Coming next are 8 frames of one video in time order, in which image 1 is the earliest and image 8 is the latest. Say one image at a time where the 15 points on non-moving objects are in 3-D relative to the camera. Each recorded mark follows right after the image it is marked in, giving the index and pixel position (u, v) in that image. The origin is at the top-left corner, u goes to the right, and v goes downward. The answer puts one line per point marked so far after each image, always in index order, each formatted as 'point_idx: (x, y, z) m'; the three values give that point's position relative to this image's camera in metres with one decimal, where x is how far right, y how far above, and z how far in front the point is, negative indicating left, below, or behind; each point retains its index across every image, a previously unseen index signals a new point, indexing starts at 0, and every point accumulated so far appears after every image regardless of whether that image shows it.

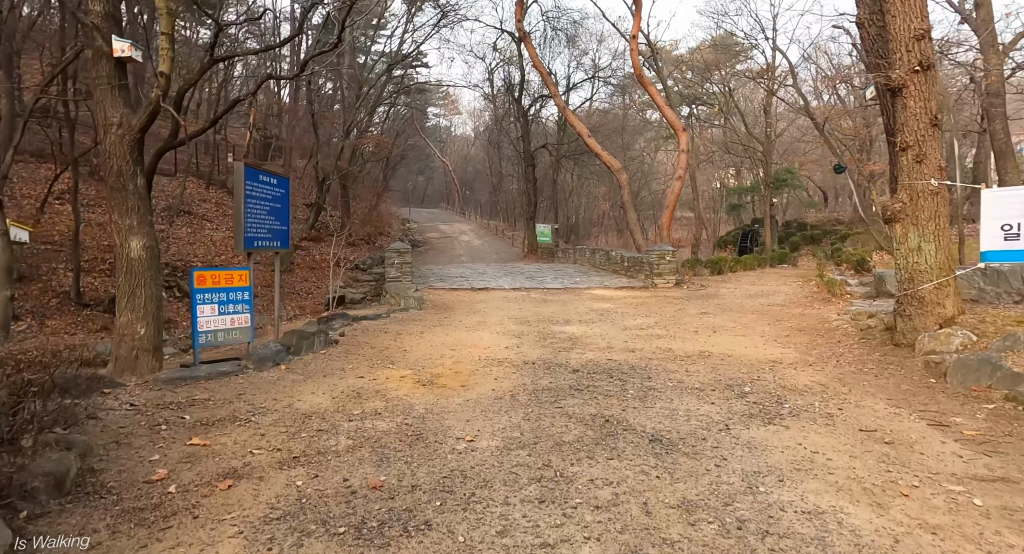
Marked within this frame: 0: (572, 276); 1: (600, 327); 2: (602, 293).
0: (+1.4, 0.0, +14.9) m
1: (+1.0, -0.6, +7.6) m
2: (+1.7, -0.3, +11.9) m
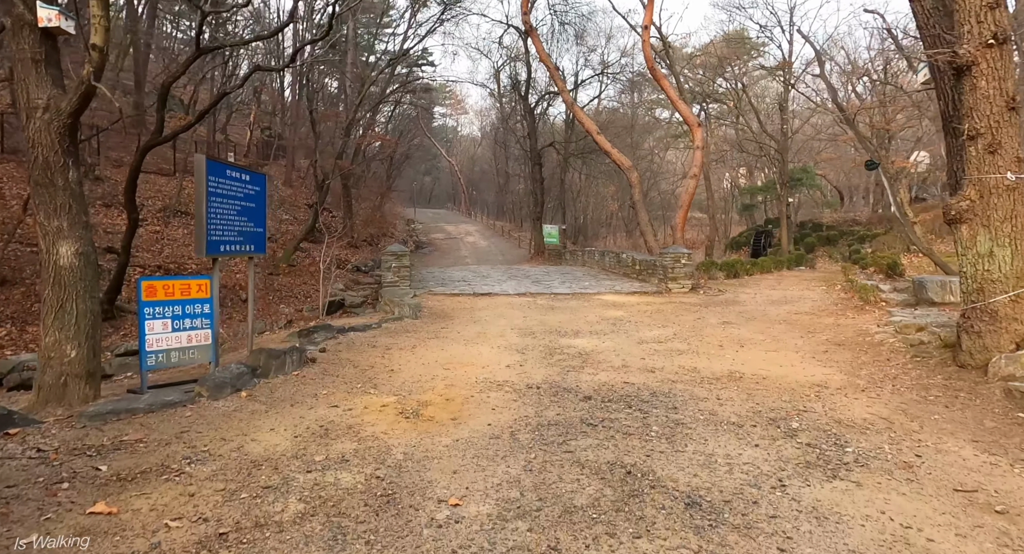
0: (+1.5, -0.1, +14.1) m
1: (+1.1, -0.7, +6.8) m
2: (+1.7, -0.4, +11.1) m
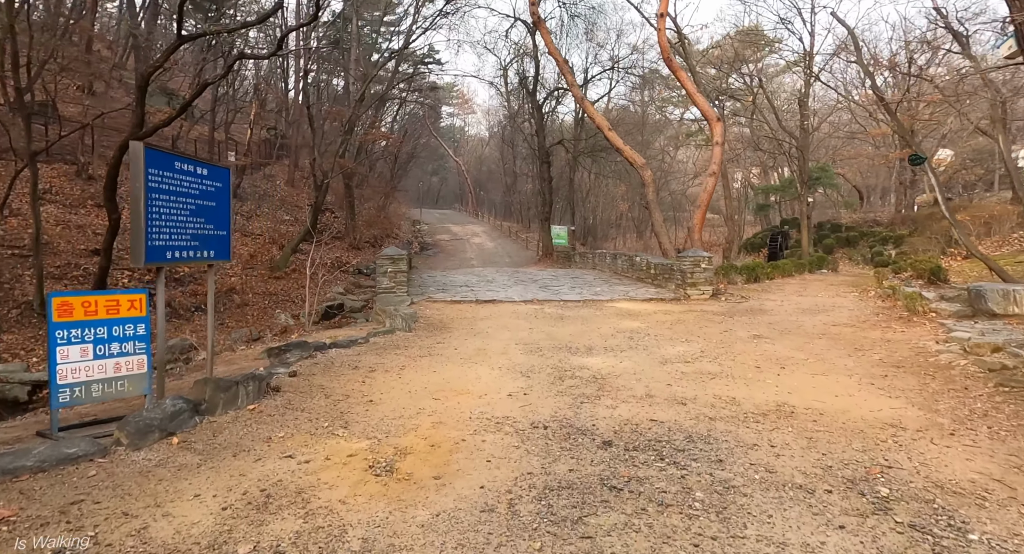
0: (+1.6, -0.2, +13.3) m
1: (+1.1, -0.8, +6.0) m
2: (+1.8, -0.5, +10.2) m
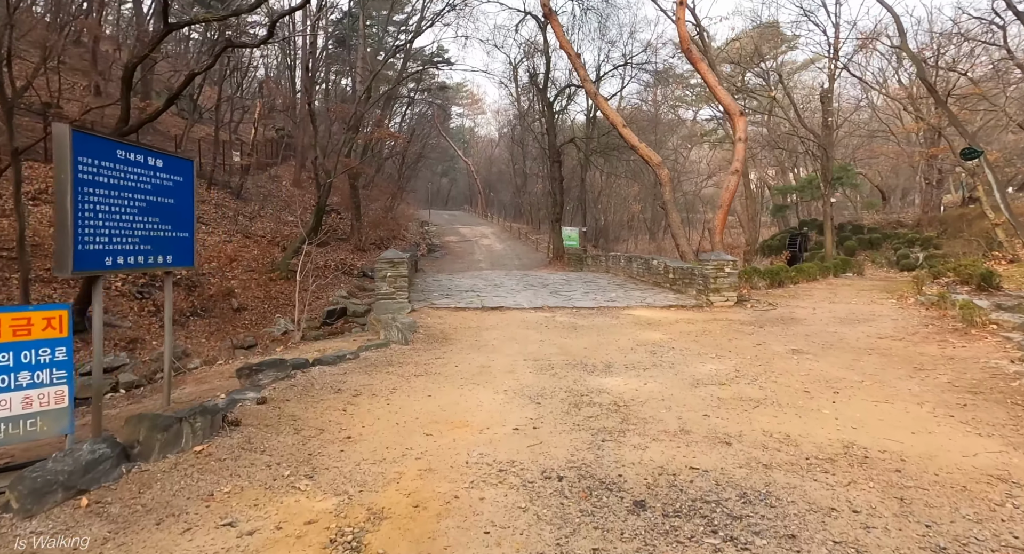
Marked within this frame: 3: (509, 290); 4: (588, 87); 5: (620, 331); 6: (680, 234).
0: (+1.8, -0.2, +12.5) m
1: (+1.2, -0.8, +5.2) m
2: (+2.0, -0.6, +9.5) m
3: (-0.1, -0.3, +12.2) m
4: (+2.0, +5.1, +17.2) m
5: (+1.3, -0.7, +8.0) m
6: (+4.2, +1.1, +15.9) m
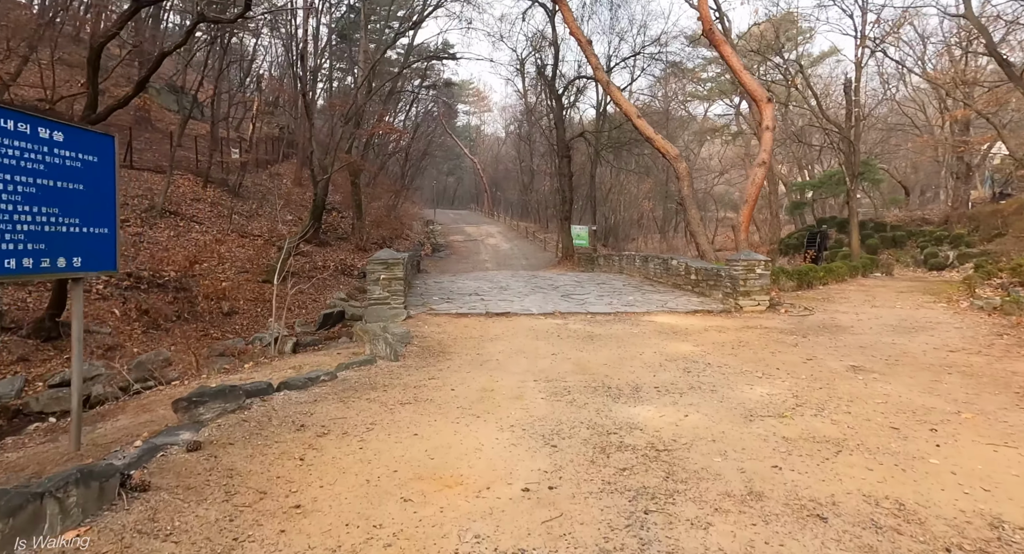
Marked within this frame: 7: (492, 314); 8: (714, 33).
0: (+1.9, -0.3, +11.4) m
1: (+1.2, -0.9, +4.2) m
2: (+2.1, -0.6, +8.4) m
3: (+0.1, -0.3, +11.2) m
4: (+2.2, +5.1, +16.1) m
5: (+1.4, -0.7, +7.0) m
6: (+4.3, +1.0, +14.9) m
7: (-0.3, -0.5, +9.1) m
8: (+3.9, +4.7, +12.5) m
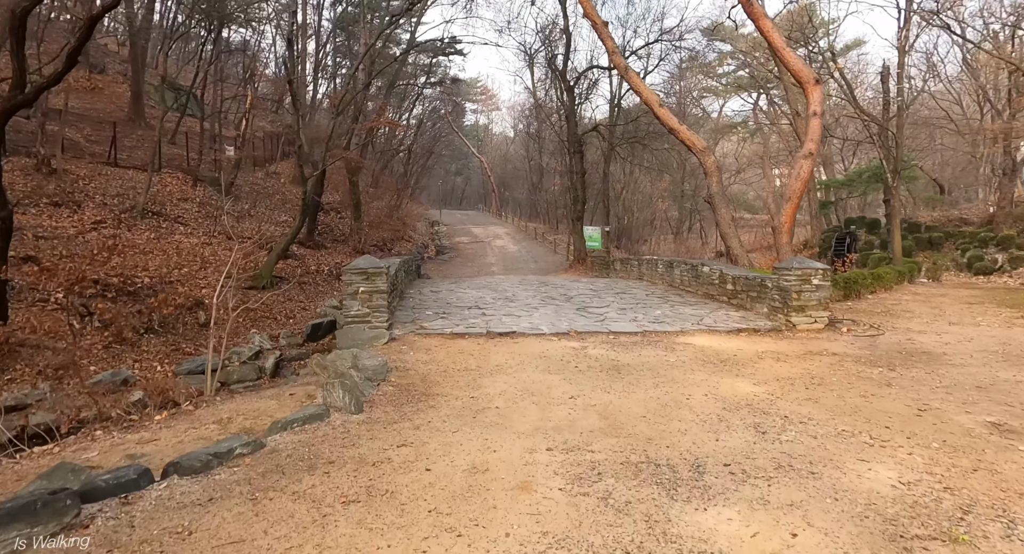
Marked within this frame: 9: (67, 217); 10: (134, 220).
0: (+2.0, -0.4, +9.9) m
1: (+1.2, -1.0, +2.6) m
2: (+2.1, -0.7, +6.9) m
3: (+0.2, -0.4, +9.7) m
4: (+2.4, +4.9, +14.6) m
5: (+1.5, -0.8, +5.4) m
6: (+4.5, +0.9, +13.3) m
7: (-0.2, -0.7, +7.5) m
8: (+4.0, +4.6, +10.9) m
9: (-11.1, +1.5, +16.0) m
10: (-10.3, +1.6, +17.6) m
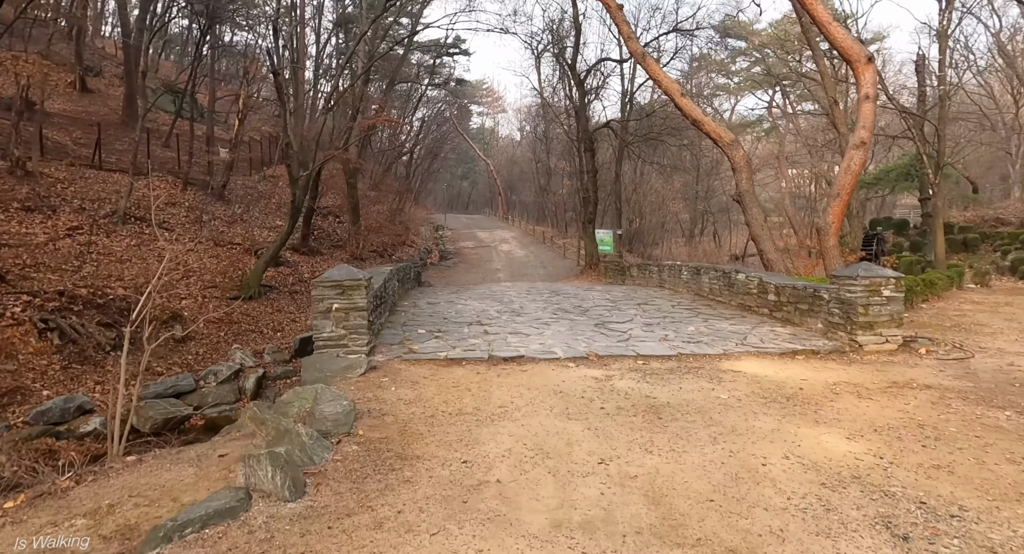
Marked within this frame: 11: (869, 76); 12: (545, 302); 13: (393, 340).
0: (+2.1, -0.5, +8.5) m
1: (+1.3, -1.1, +1.2) m
2: (+2.2, -0.8, +5.5) m
3: (+0.3, -0.6, +8.3) m
4: (+2.5, +4.7, +13.2) m
5: (+1.5, -0.9, +4.0) m
6: (+4.6, +0.8, +11.9) m
7: (-0.1, -0.8, +6.2) m
8: (+4.1, +4.4, +9.5) m
9: (-10.9, +1.2, +14.8) m
10: (-10.2, +1.3, +16.4) m
11: (+5.0, +2.8, +8.9) m
12: (+0.5, -0.4, +10.2) m
13: (-1.3, -0.7, +6.8) m
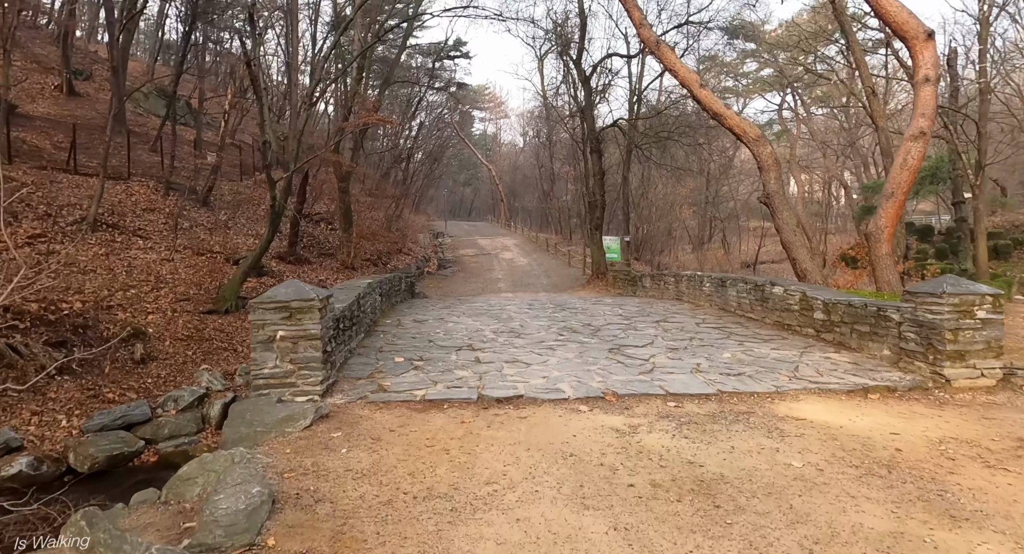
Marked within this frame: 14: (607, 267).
0: (+2.1, -0.7, +7.2) m
1: (+1.2, -1.2, -0.1) m
2: (+2.2, -1.0, +4.1) m
3: (+0.3, -0.7, +7.0) m
4: (+2.5, +4.5, +11.9) m
5: (+1.5, -1.1, +2.7) m
6: (+4.6, +0.6, +10.5) m
7: (-0.2, -0.9, +4.8) m
8: (+4.1, +4.3, +8.2) m
9: (-10.9, +1.0, +13.5) m
10: (-10.1, +1.0, +15.1) m
11: (+4.9, +2.6, +7.6) m
12: (+0.5, -0.6, +8.8) m
13: (-1.3, -0.8, +5.5) m
14: (+2.6, +0.3, +17.1) m
